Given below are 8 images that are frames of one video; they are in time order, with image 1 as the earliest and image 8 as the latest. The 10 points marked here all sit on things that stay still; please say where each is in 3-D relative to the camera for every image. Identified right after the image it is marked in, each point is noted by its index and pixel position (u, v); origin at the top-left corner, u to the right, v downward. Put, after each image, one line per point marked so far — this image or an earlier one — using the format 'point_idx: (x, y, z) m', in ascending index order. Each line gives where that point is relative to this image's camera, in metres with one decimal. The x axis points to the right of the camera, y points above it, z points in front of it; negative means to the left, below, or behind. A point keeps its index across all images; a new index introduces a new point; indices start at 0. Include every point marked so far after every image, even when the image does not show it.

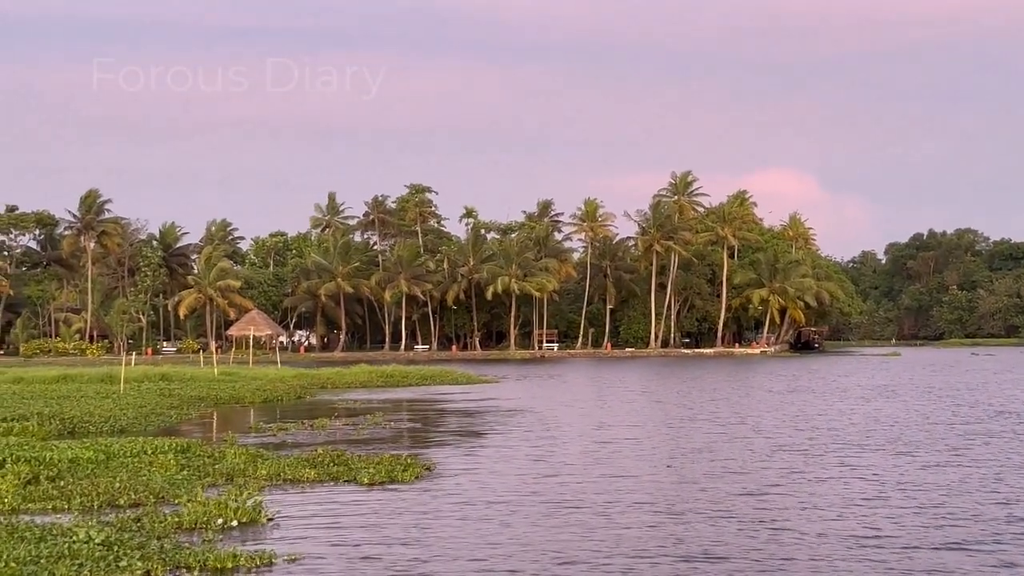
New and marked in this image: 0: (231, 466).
0: (-3.4, -2.2, +18.1) m
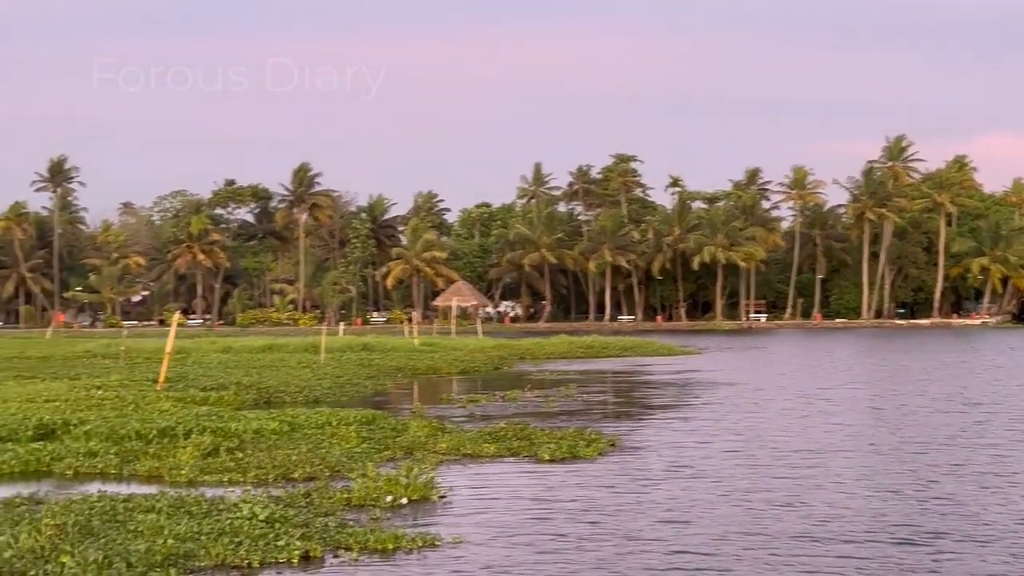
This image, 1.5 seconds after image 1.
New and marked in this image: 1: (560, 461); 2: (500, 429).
0: (-1.2, -1.8, +17.8) m
1: (+0.5, -1.9, +16.2) m
2: (-0.2, -1.8, +19.1) m
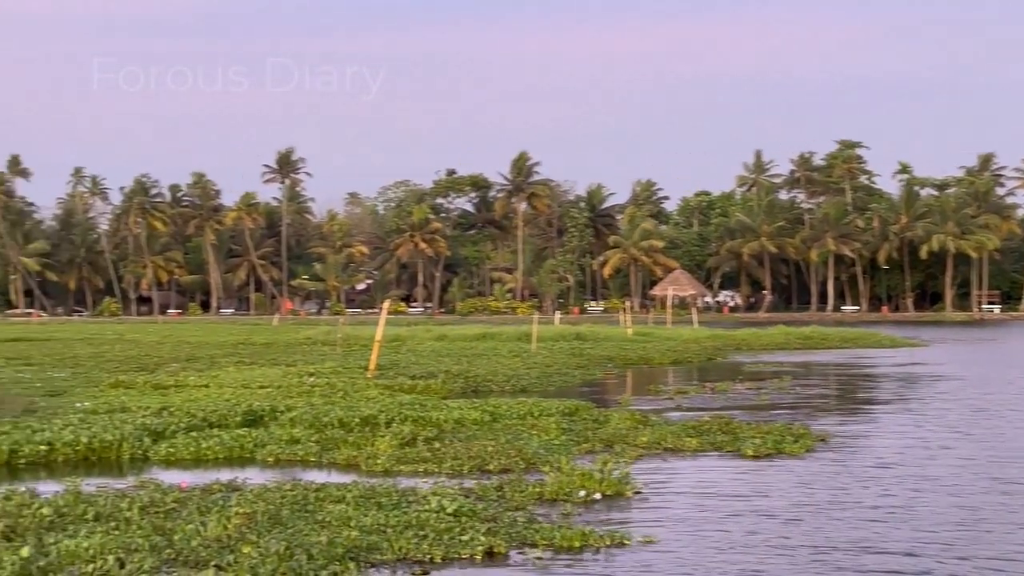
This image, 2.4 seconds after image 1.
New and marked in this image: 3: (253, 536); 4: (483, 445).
0: (+1.2, -1.7, +17.5) m
1: (+2.7, -1.8, +15.6) m
2: (+2.4, -1.7, +18.5) m
3: (-1.7, -1.6, +9.8) m
4: (-0.3, -1.7, +15.5) m
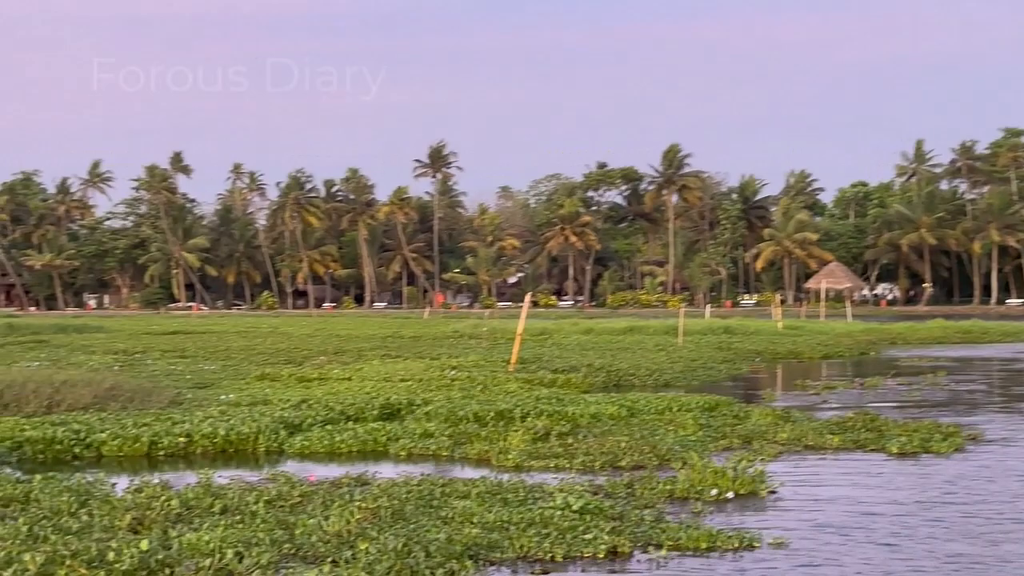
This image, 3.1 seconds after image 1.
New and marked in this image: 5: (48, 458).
0: (+2.8, -1.6, +17.0) m
1: (+4.0, -1.7, +15.0) m
2: (+4.1, -1.6, +18.0) m
3: (-0.9, -1.6, +9.7) m
4: (+1.1, -1.6, +15.3) m
5: (-4.7, -1.7, +14.9) m
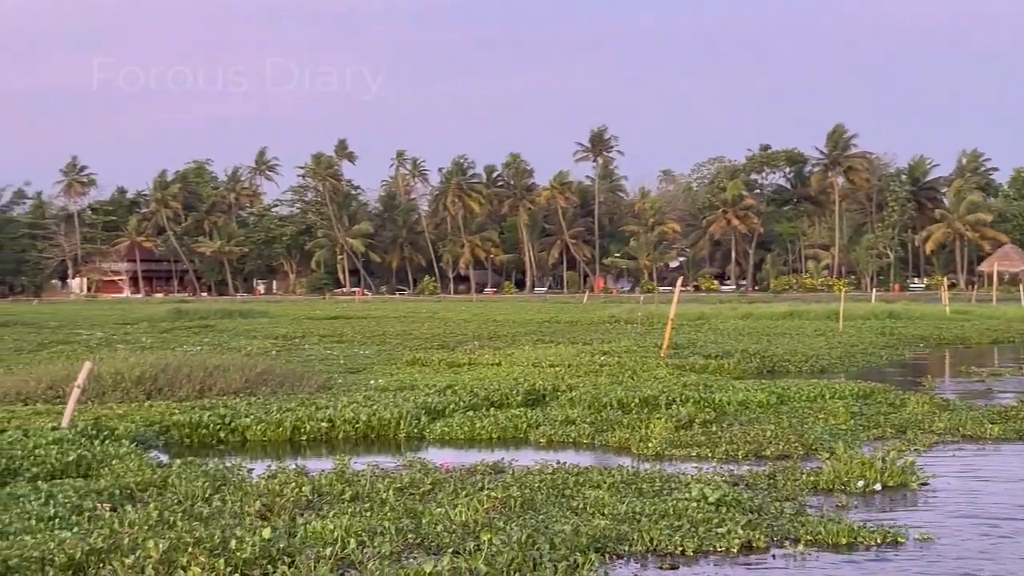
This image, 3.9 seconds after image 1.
0: (+4.4, -1.4, +16.4) m
1: (+5.4, -1.5, +14.3) m
2: (+5.8, -1.4, +17.2) m
3: (-0.1, -1.5, +9.5) m
4: (+2.5, -1.4, +14.8) m
5: (-3.3, -1.6, +15.1) m
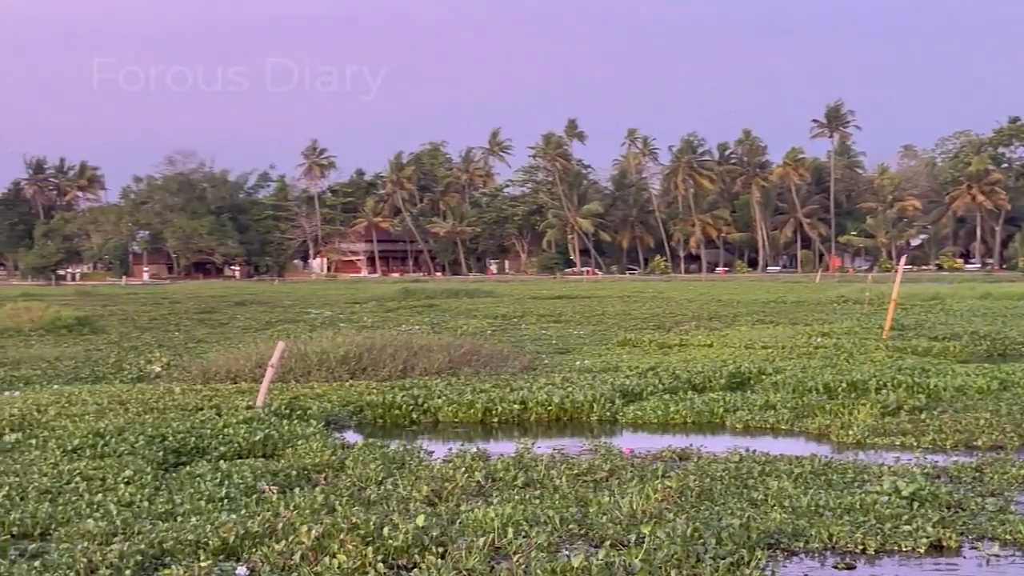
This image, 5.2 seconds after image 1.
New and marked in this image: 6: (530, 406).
0: (+6.5, -1.2, +15.1) m
1: (+7.2, -1.4, +12.9) m
2: (+8.0, -1.2, +15.7) m
3: (+1.0, -1.4, +9.1) m
4: (+4.4, -1.2, +13.9) m
5: (-1.3, -1.4, +15.0) m
6: (+0.2, -1.2, +15.3) m
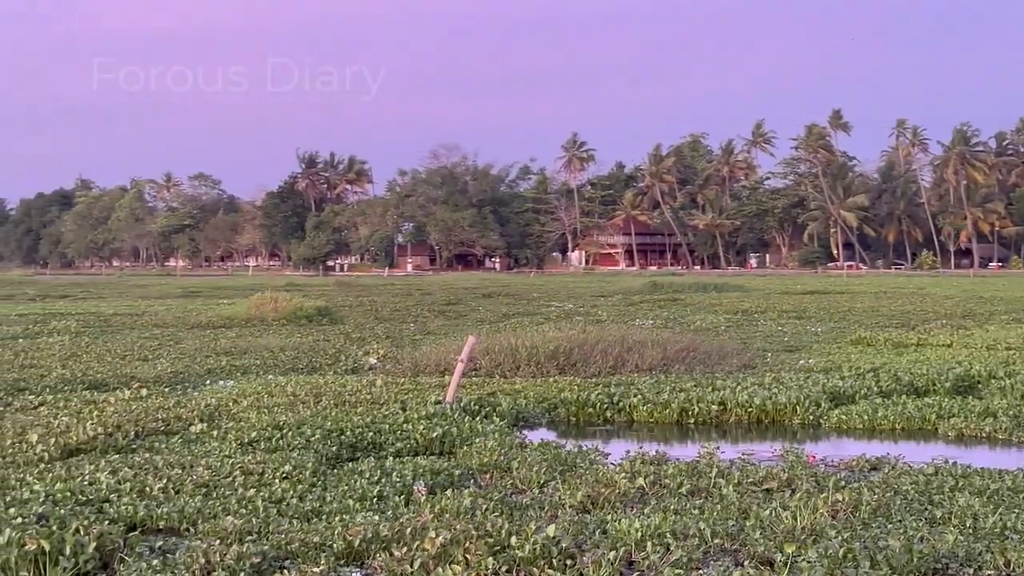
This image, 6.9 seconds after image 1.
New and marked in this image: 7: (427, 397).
0: (+8.3, -1.2, +13.4) m
1: (+8.6, -1.4, +11.0) m
2: (+9.9, -1.2, +13.7) m
3: (+1.8, -1.4, +8.4) m
4: (+6.0, -1.2, +12.5) m
5: (+0.7, -1.3, +14.7) m
6: (+2.2, -1.2, +14.7) m
7: (-0.8, -1.1, +14.8) m
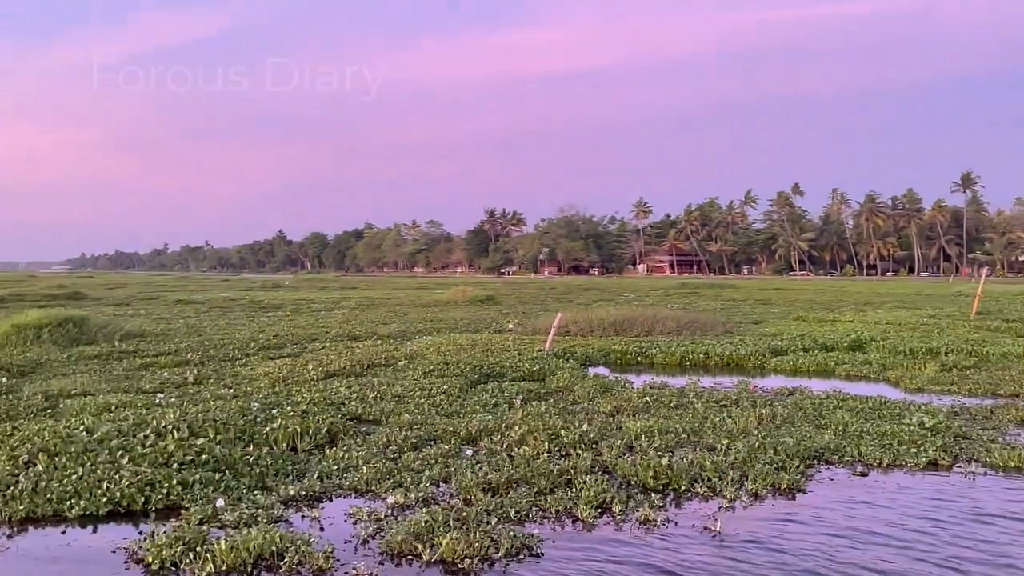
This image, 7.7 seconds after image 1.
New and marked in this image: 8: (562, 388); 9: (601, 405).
0: (+8.7, -1.1, +18.7) m
1: (+9.0, -1.4, +16.4) m
2: (+10.2, -1.1, +19.1) m
3: (+2.2, -1.3, +13.6) m
4: (+6.4, -1.1, +17.9) m
5: (+1.0, -1.0, +19.9) m
6: (+2.5, -0.9, +19.9) m
7: (-0.5, -0.8, +19.9) m
8: (+0.3, -1.2, +16.0) m
9: (+0.8, -1.2, +14.9) m
